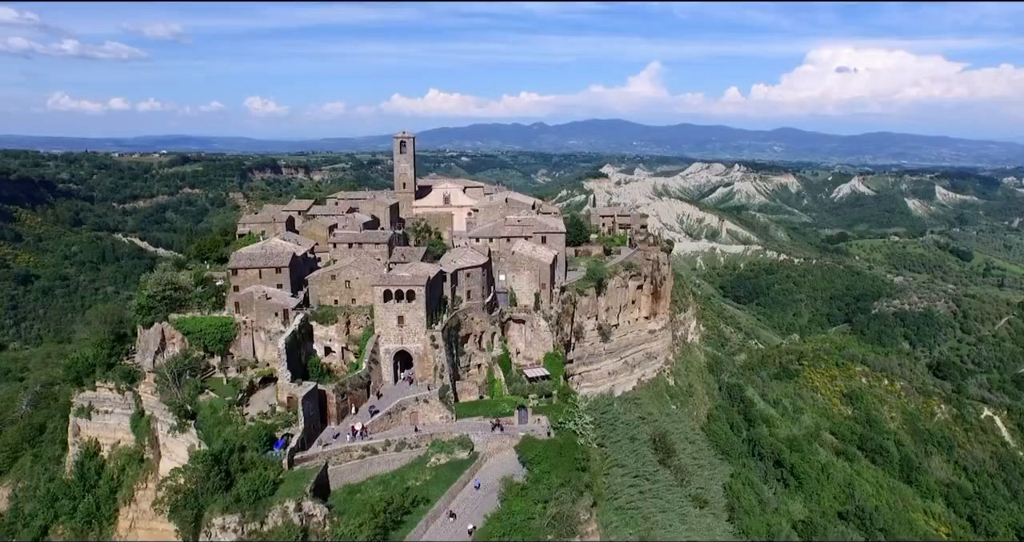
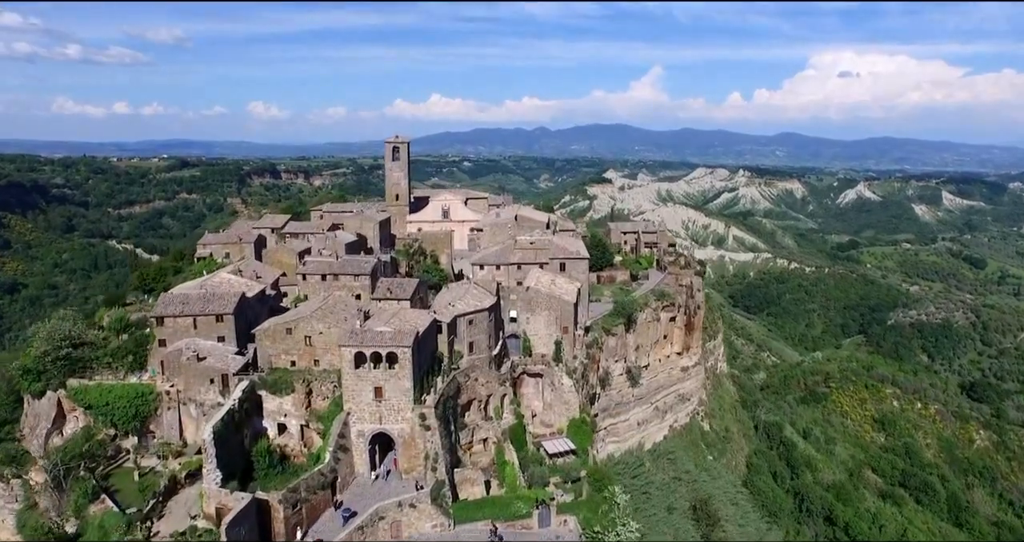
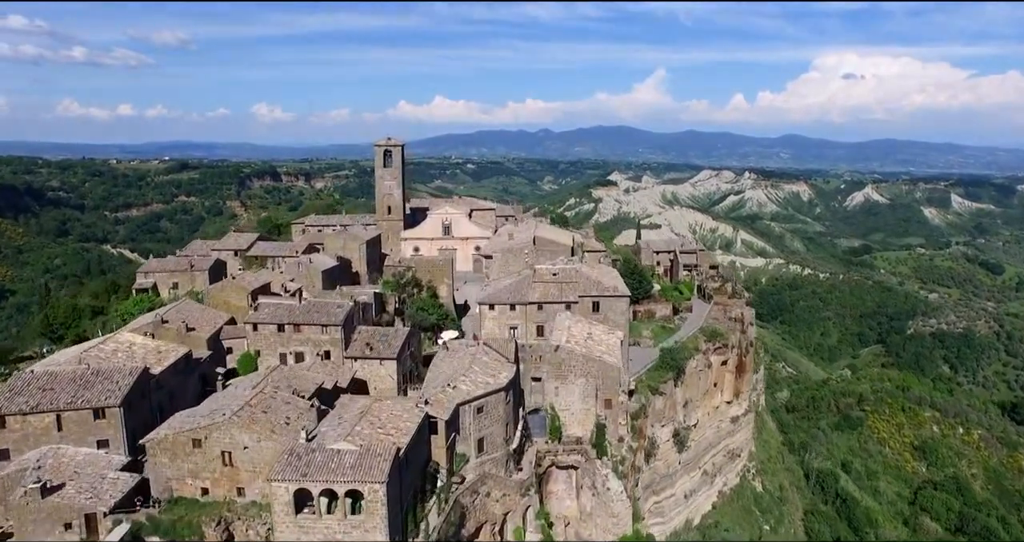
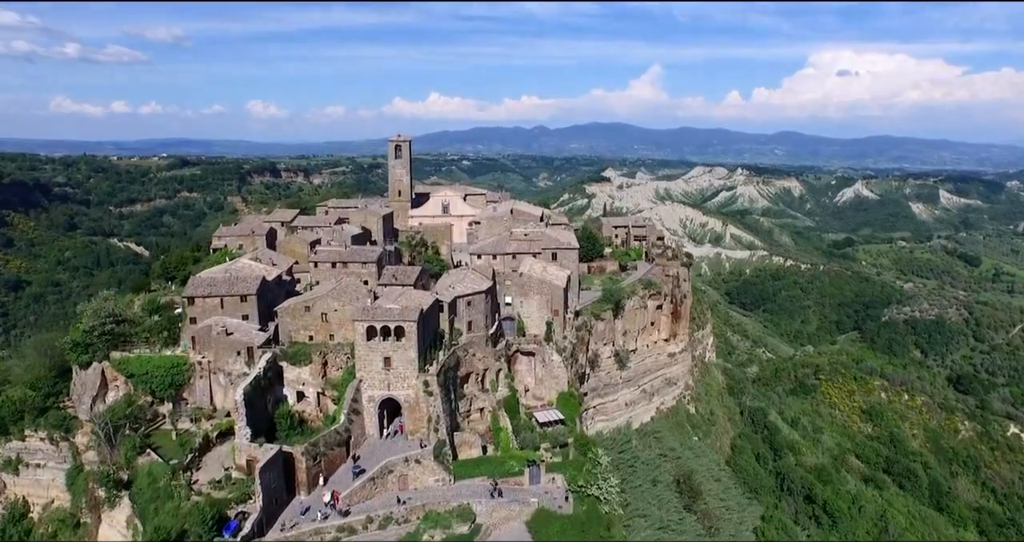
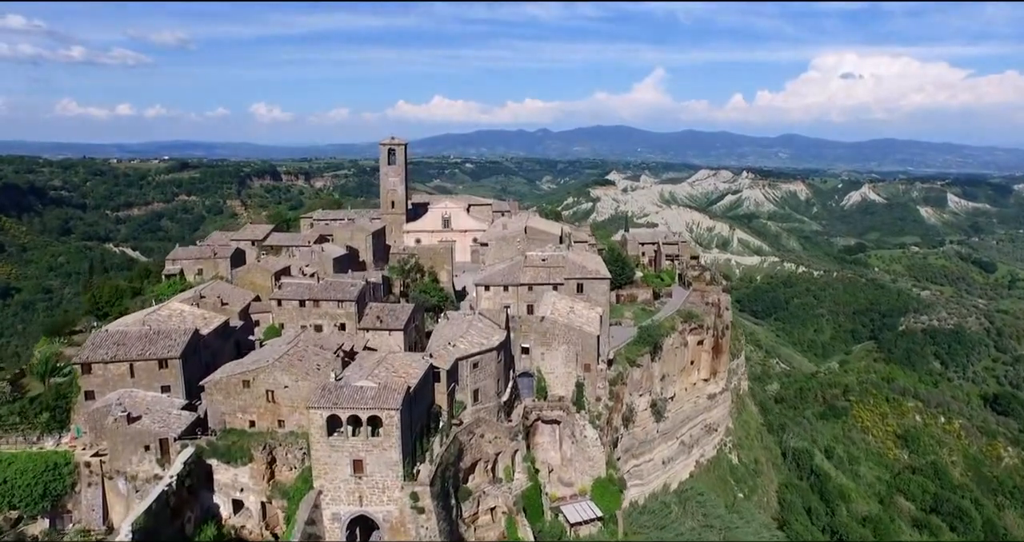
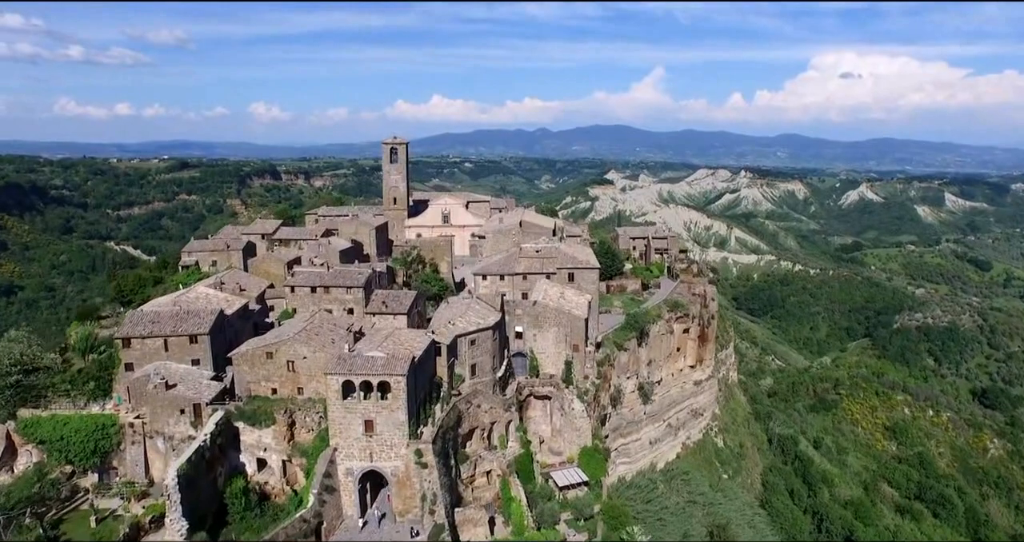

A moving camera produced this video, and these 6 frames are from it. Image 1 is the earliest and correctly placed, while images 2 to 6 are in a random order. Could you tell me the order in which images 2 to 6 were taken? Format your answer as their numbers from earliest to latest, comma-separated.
4, 2, 6, 5, 3
